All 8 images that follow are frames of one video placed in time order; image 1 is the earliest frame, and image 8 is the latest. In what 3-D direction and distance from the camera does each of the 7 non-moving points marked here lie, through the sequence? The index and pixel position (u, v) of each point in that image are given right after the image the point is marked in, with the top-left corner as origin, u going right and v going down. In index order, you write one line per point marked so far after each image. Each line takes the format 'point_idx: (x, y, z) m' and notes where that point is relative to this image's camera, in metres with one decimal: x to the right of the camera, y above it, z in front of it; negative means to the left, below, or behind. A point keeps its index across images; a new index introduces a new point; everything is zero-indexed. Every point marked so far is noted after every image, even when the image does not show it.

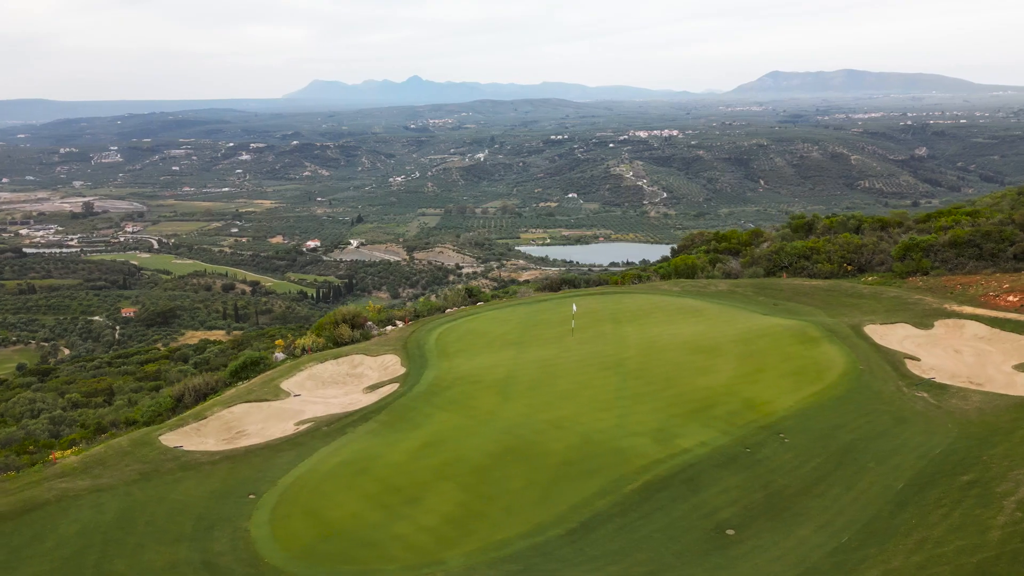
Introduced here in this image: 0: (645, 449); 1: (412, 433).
0: (+2.8, -3.5, +15.6) m
1: (-2.3, -3.3, +16.8) m
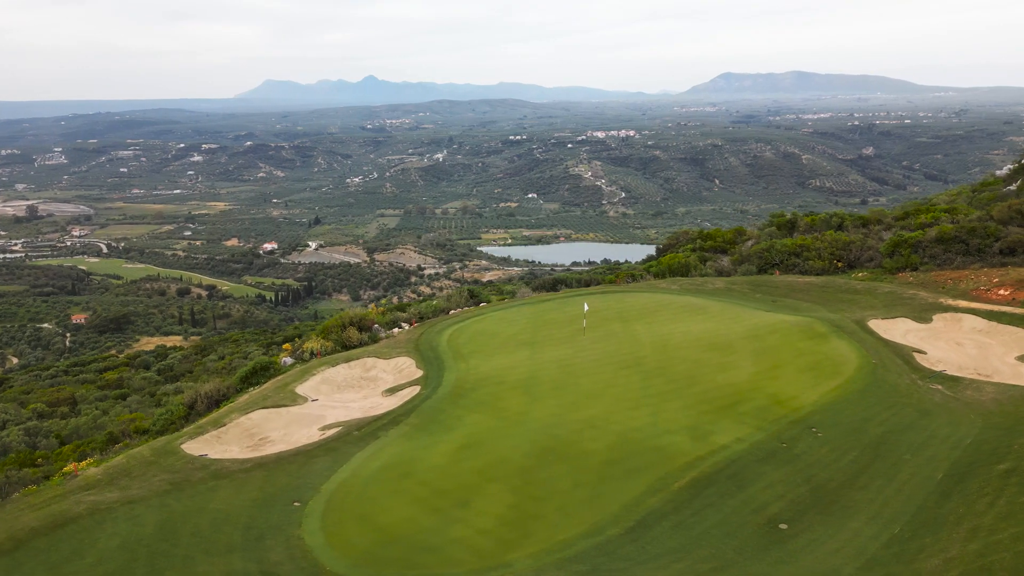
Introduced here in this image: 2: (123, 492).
0: (+3.7, -3.4, +15.7) m
1: (-1.5, -3.4, +16.6) m
2: (-8.0, -4.2, +15.1) m
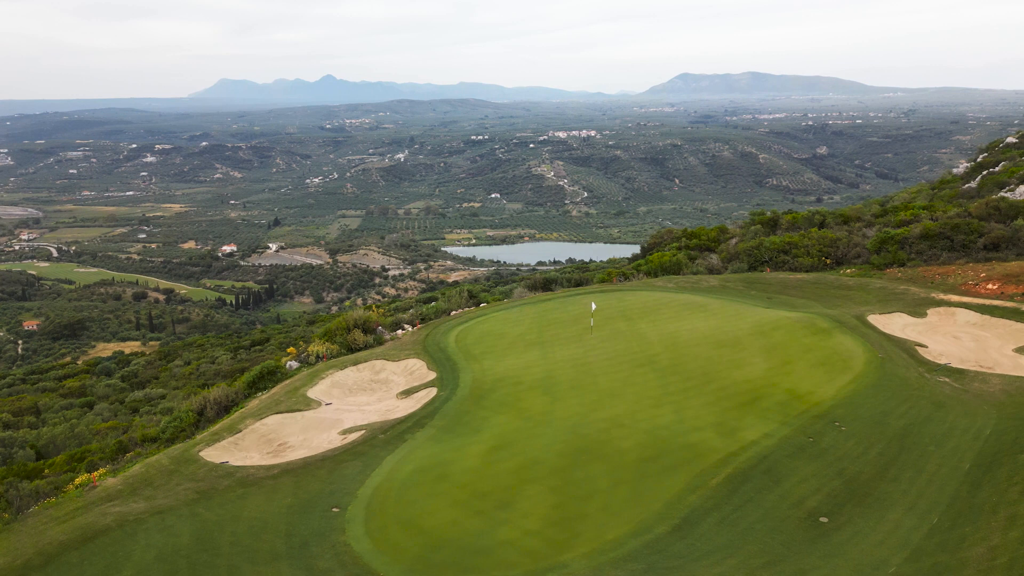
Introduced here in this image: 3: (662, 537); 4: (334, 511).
0: (+4.4, -3.4, +15.8) m
1: (-0.8, -3.4, +16.5) m
2: (-7.2, -4.3, +14.6) m
3: (+2.6, -4.3, +12.6) m
4: (-3.3, -4.2, +13.7) m
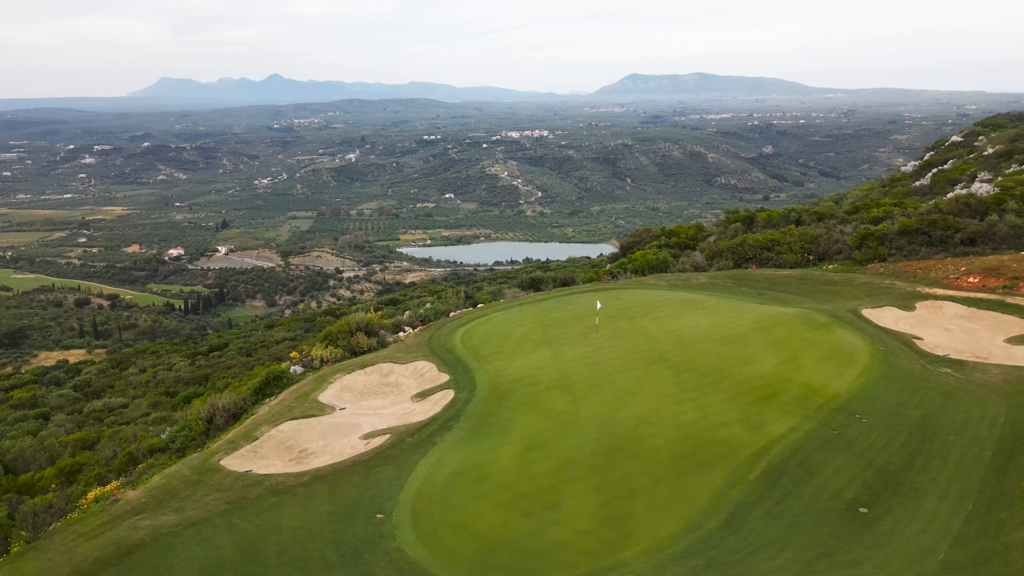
0: (+5.1, -3.3, +16.0) m
1: (-0.1, -3.4, +16.4) m
2: (-6.4, -4.4, +14.2) m
3: (+3.5, -4.3, +12.7) m
4: (-2.4, -4.2, +13.5) m
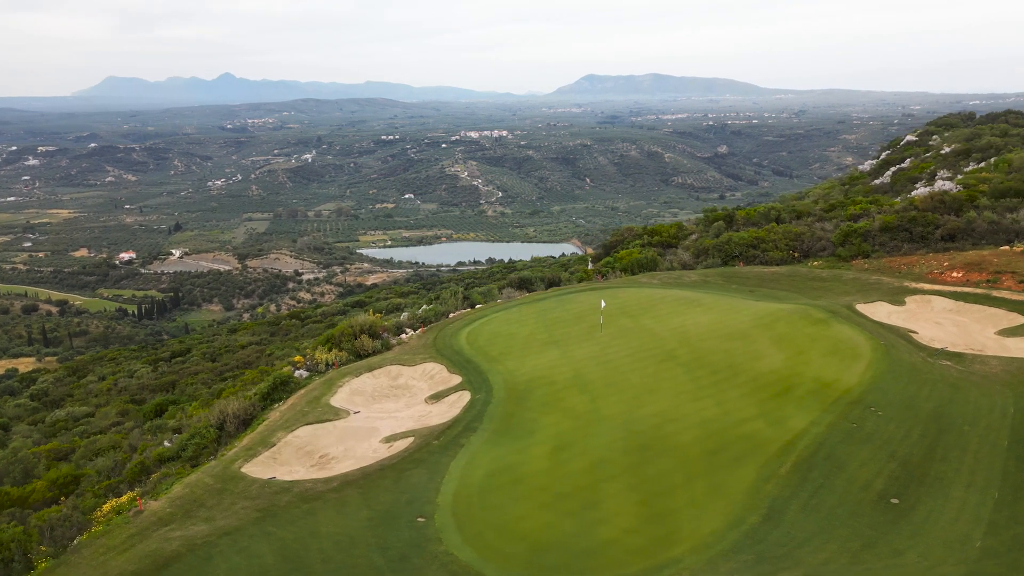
0: (+5.7, -3.3, +16.3) m
1: (+0.5, -3.4, +16.4) m
2: (-5.7, -4.5, +13.8) m
3: (+4.3, -4.2, +12.9) m
4: (-1.7, -4.2, +13.3) m
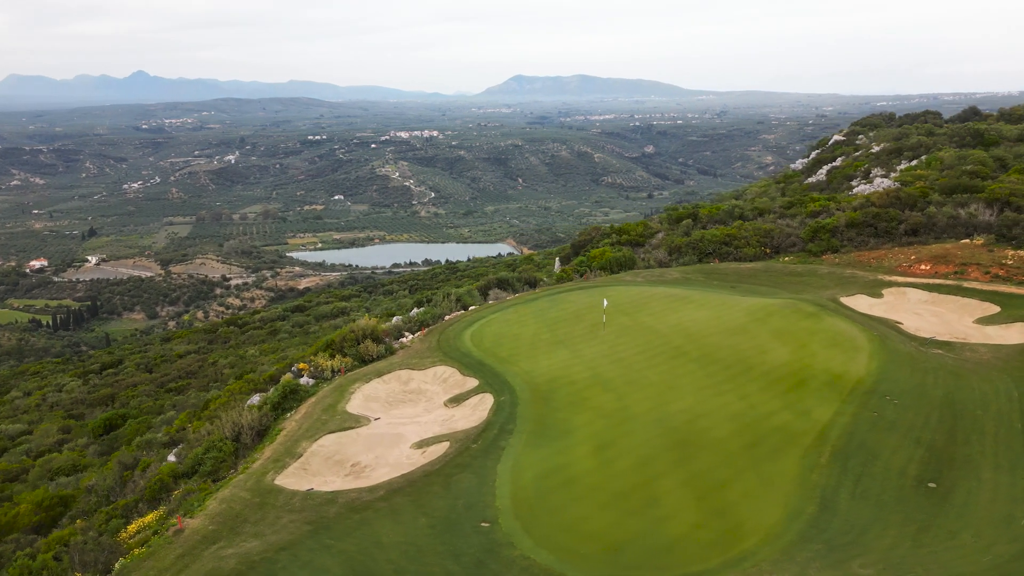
0: (+6.6, -3.1, +16.7) m
1: (+1.3, -3.4, +16.4) m
2: (-4.5, -4.6, +13.3) m
3: (+5.5, -4.1, +13.2) m
4: (-0.5, -4.3, +13.2) m
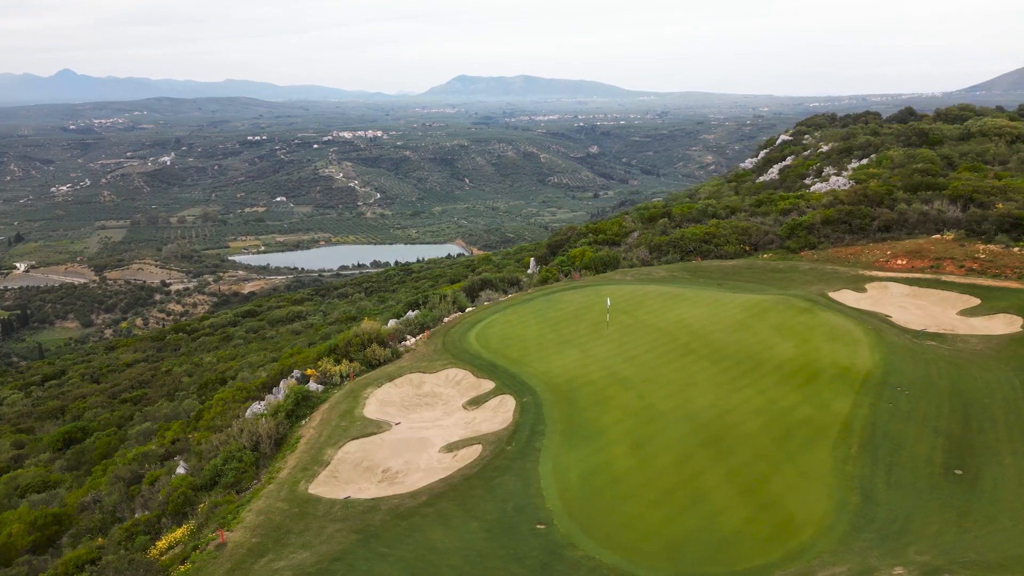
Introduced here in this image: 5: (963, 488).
0: (+7.3, -3.1, +17.2) m
1: (+2.1, -3.4, +16.5) m
2: (-3.5, -4.7, +13.0) m
3: (+6.5, -4.0, +13.6) m
4: (+0.5, -4.3, +13.1) m
5: (+8.9, -3.9, +14.4) m
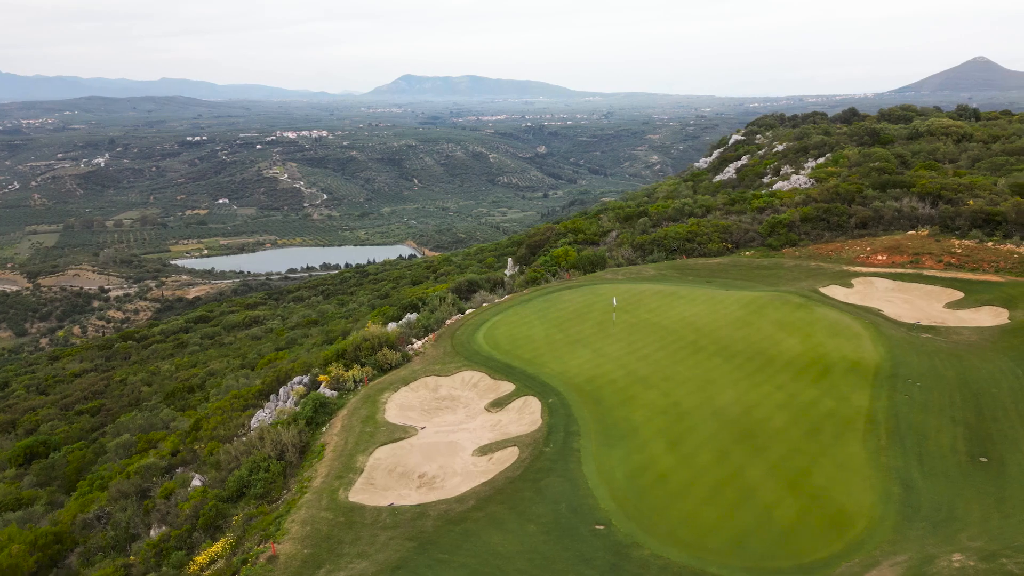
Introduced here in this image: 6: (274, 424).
0: (+8.0, -3.0, +17.6) m
1: (+2.9, -3.4, +16.6) m
2: (-2.5, -4.8, +12.7) m
3: (+7.5, -4.0, +14.0) m
4: (+1.6, -4.3, +13.1) m
5: (+9.9, -3.8, +15.0) m
6: (-6.5, -3.7, +19.8) m
